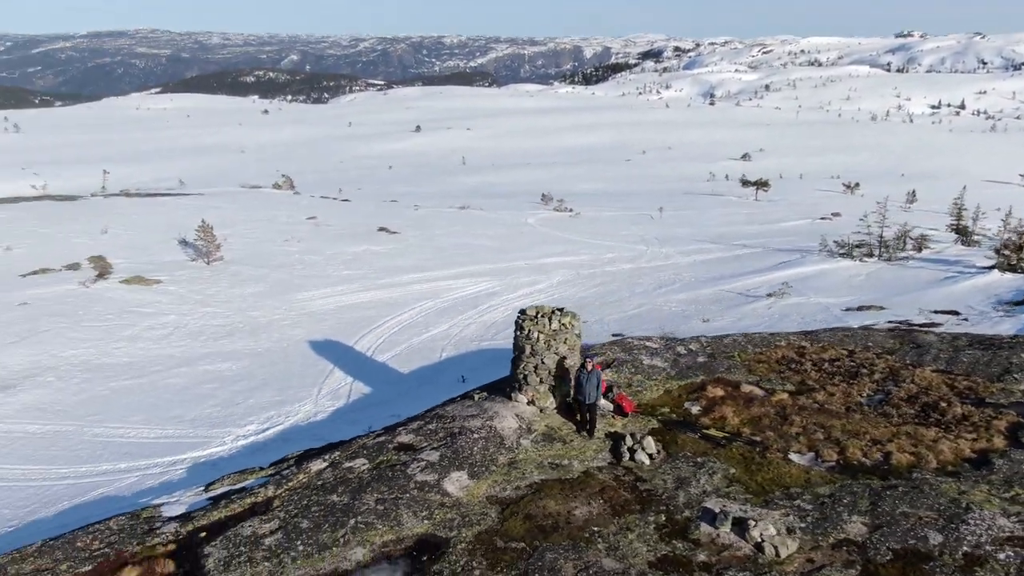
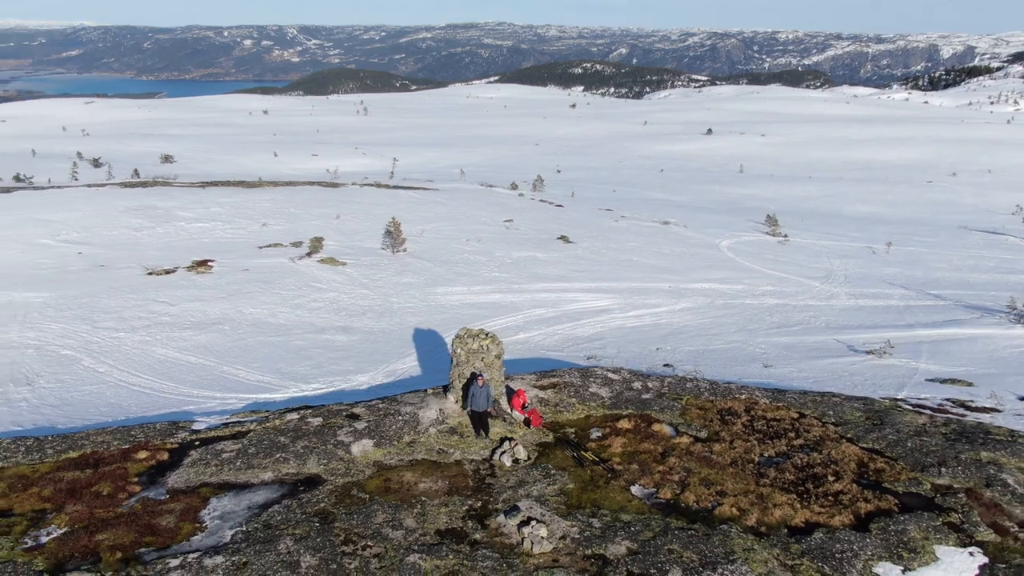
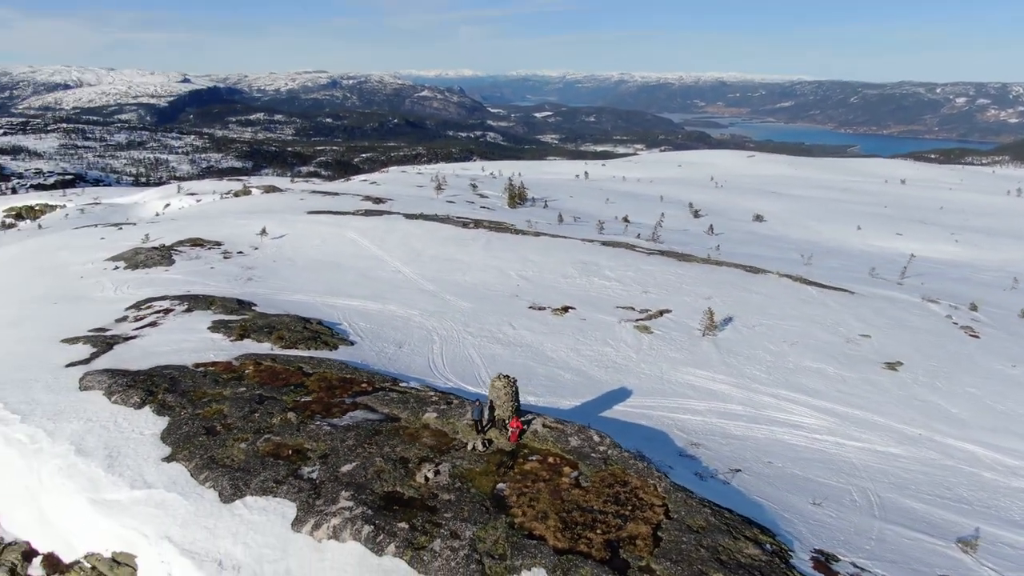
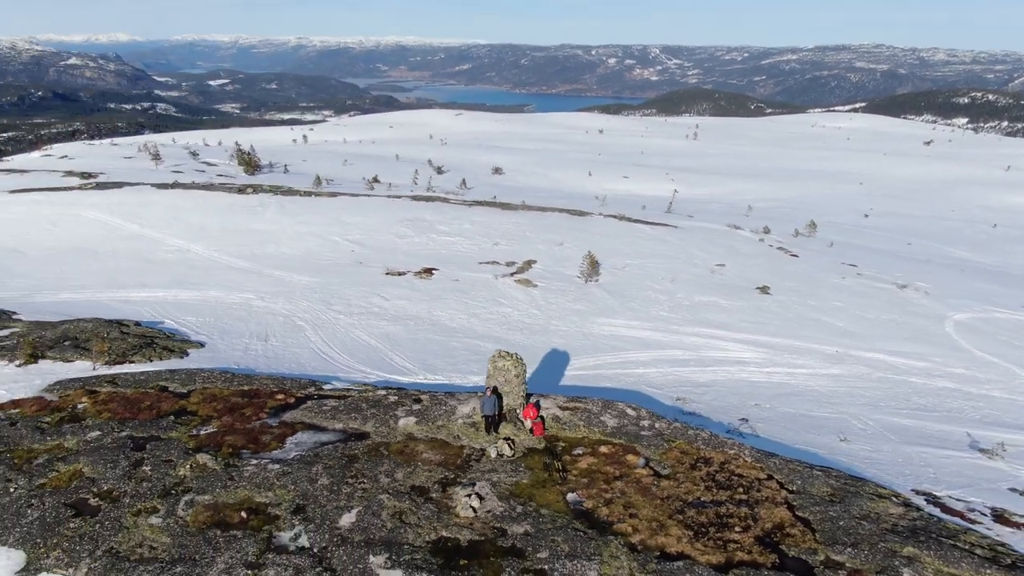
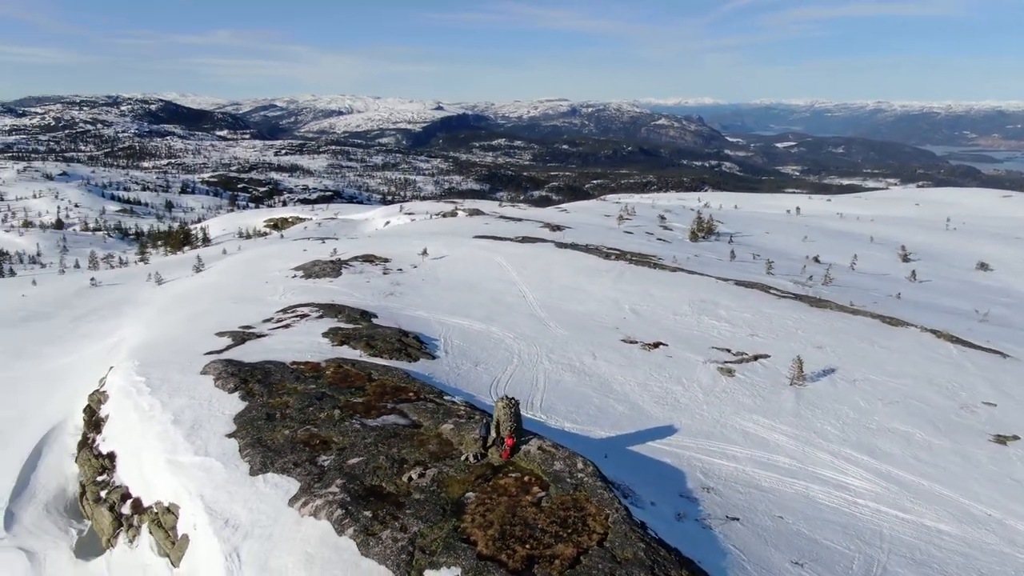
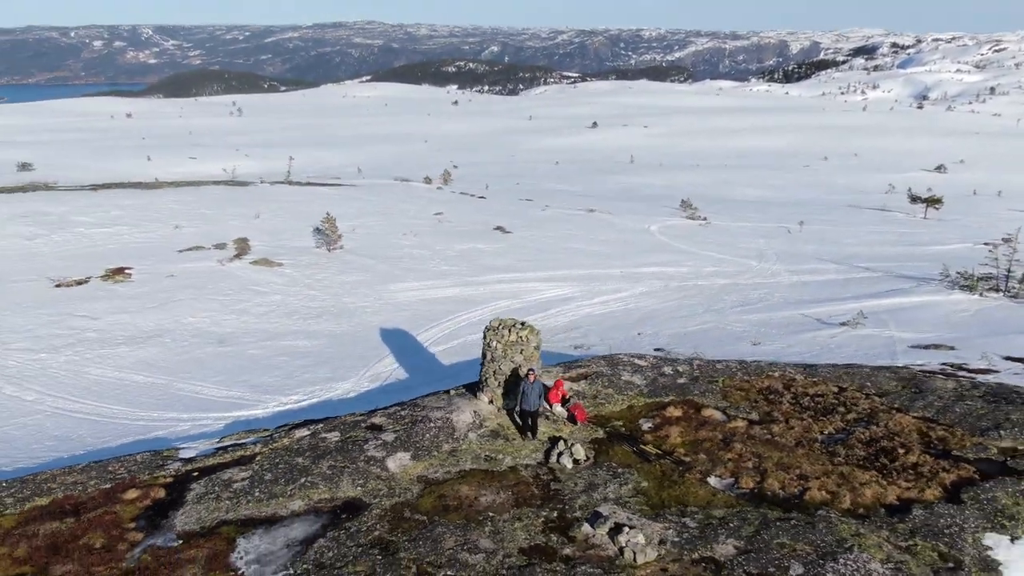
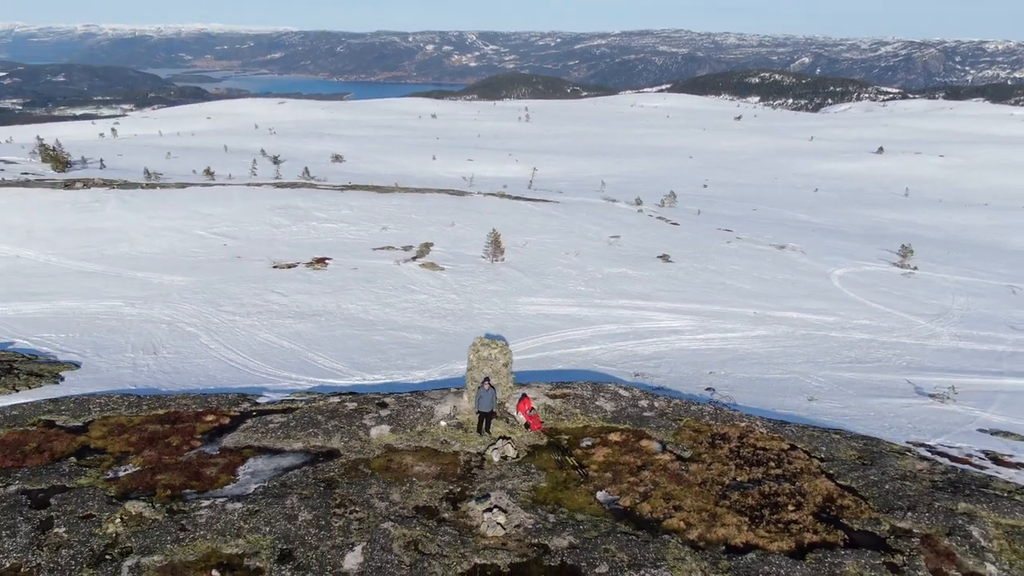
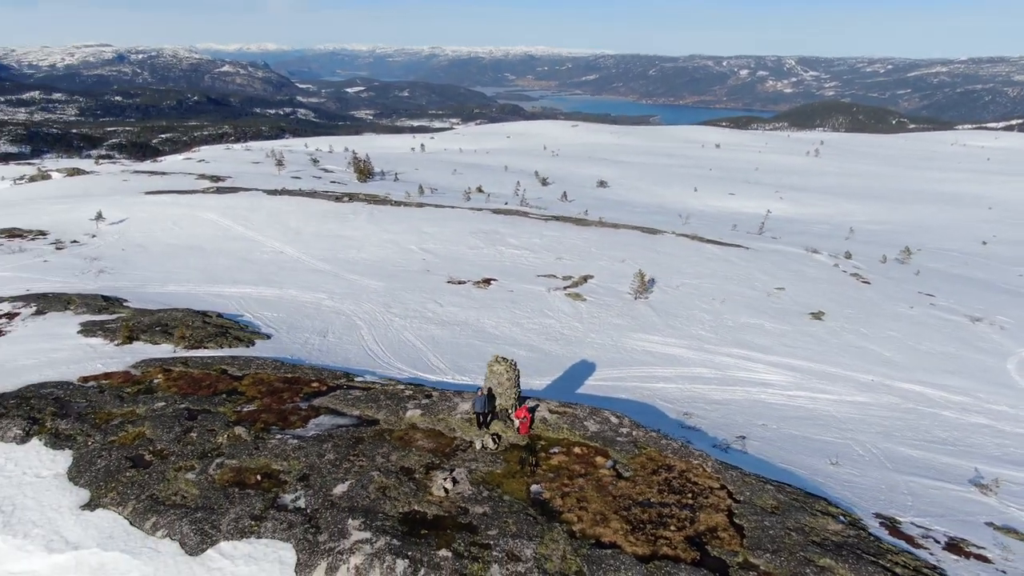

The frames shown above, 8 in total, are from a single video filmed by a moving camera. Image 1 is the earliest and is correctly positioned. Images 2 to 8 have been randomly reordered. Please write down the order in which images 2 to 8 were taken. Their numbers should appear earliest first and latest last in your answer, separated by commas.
6, 2, 7, 4, 8, 3, 5
